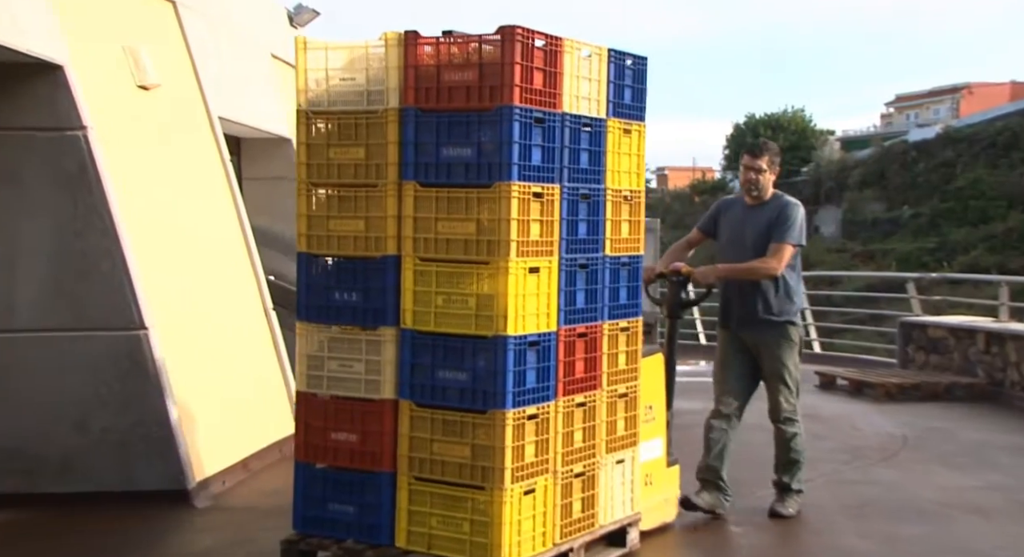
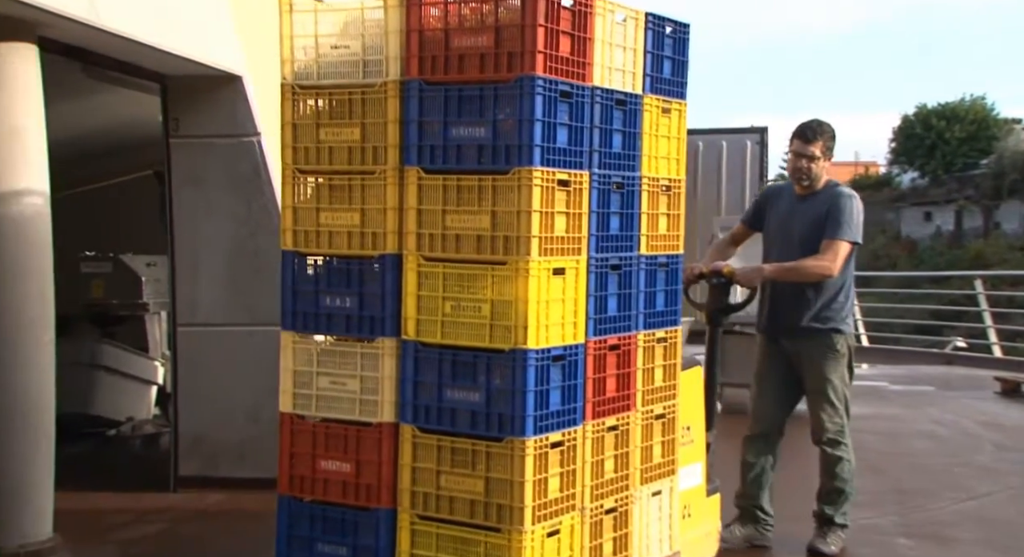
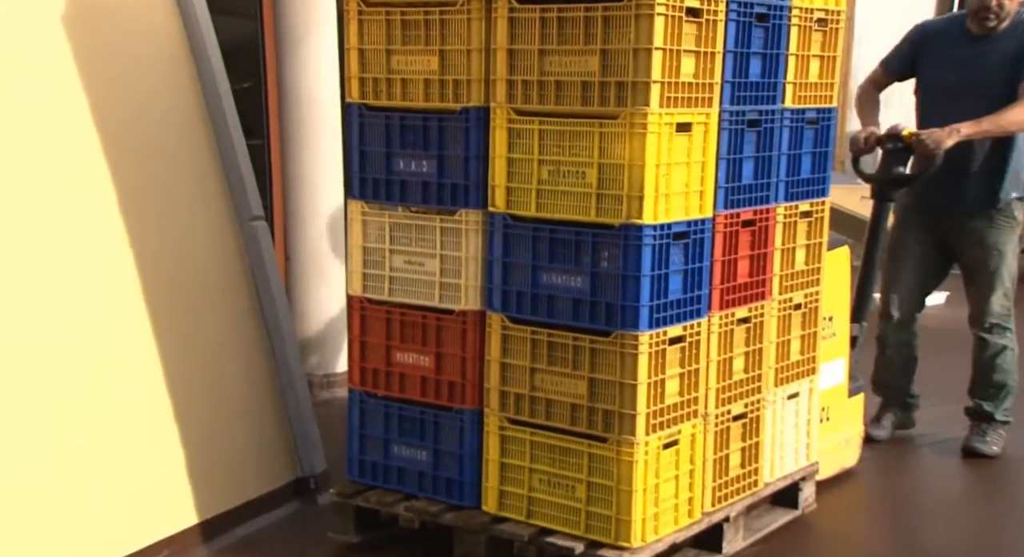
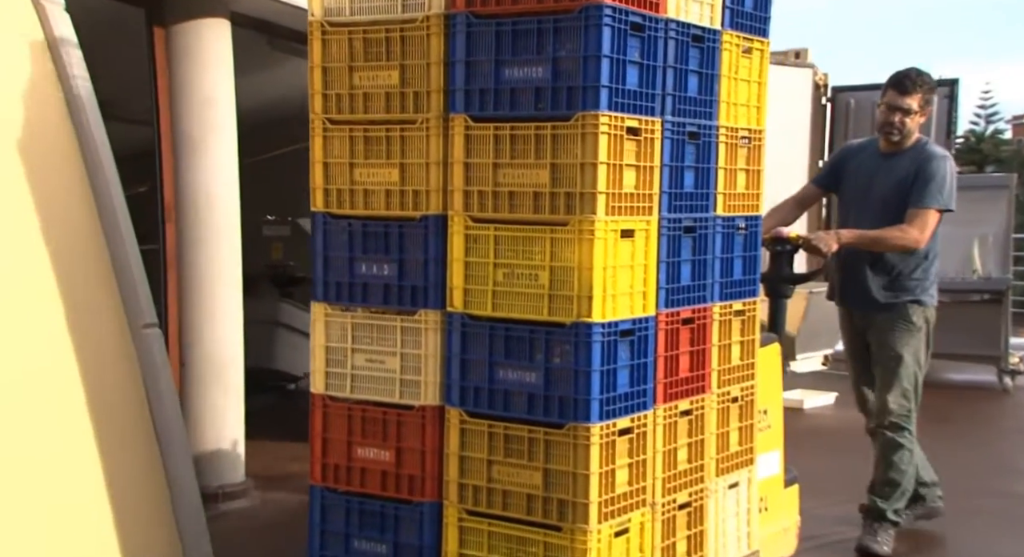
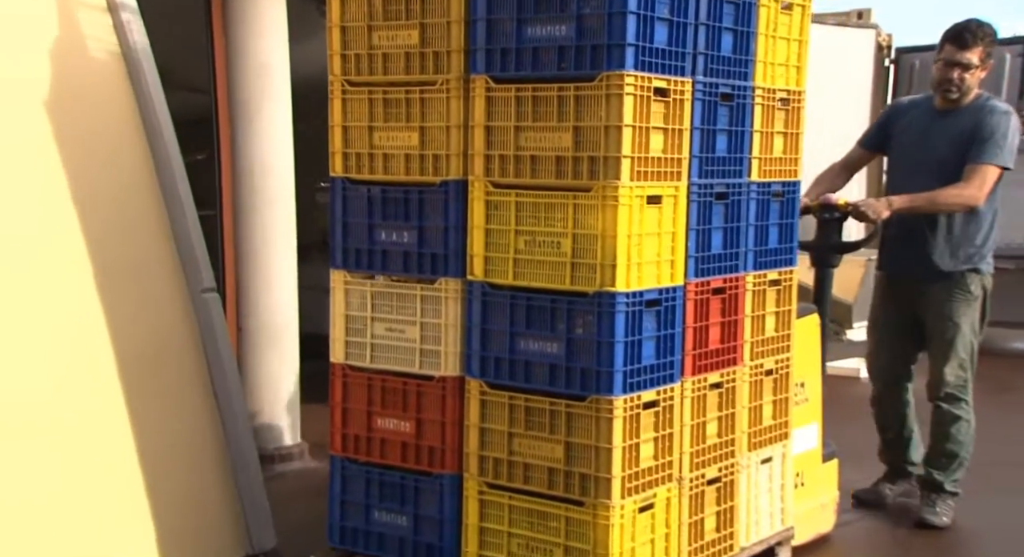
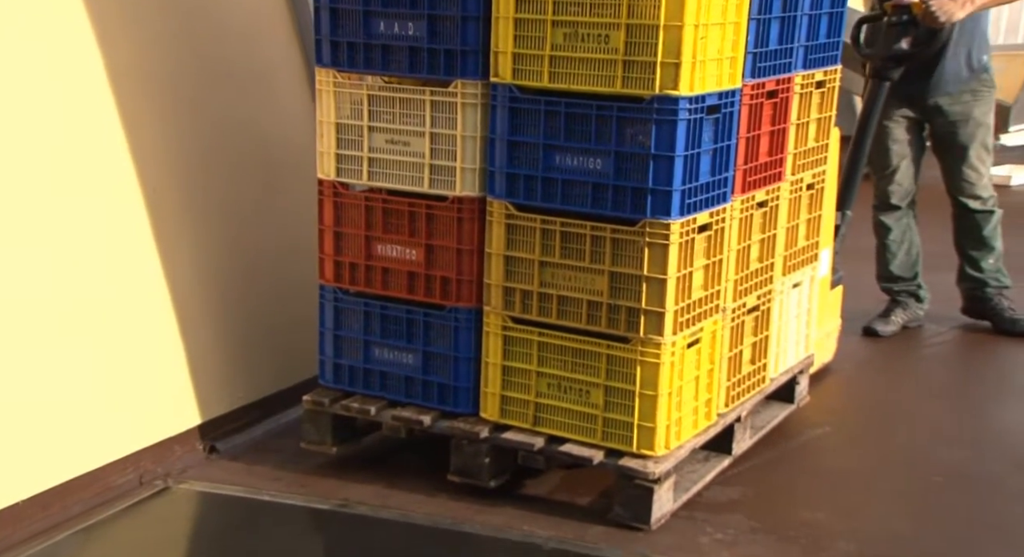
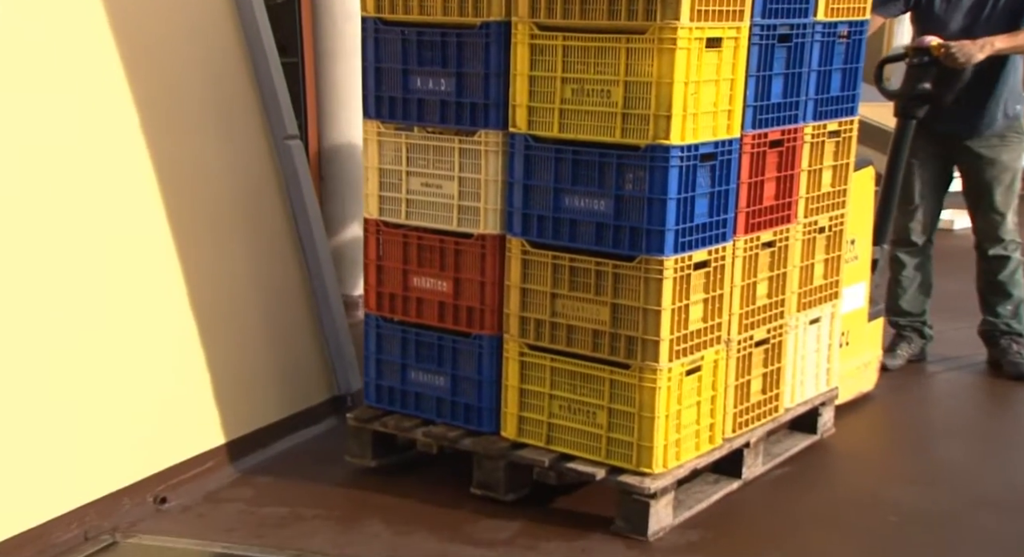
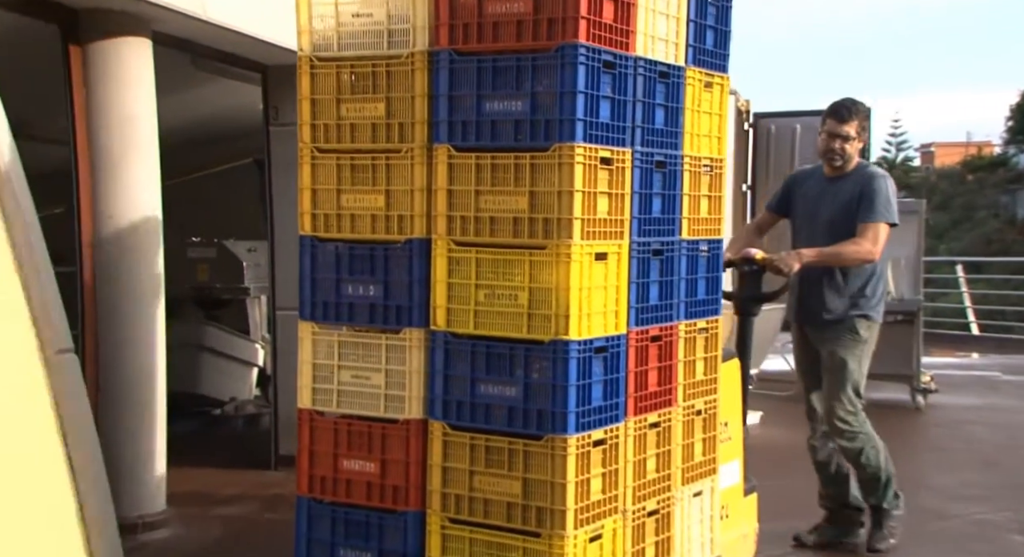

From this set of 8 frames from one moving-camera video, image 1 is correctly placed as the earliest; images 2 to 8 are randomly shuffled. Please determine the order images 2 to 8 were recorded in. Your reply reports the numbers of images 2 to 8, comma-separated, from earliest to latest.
2, 8, 4, 5, 3, 7, 6
